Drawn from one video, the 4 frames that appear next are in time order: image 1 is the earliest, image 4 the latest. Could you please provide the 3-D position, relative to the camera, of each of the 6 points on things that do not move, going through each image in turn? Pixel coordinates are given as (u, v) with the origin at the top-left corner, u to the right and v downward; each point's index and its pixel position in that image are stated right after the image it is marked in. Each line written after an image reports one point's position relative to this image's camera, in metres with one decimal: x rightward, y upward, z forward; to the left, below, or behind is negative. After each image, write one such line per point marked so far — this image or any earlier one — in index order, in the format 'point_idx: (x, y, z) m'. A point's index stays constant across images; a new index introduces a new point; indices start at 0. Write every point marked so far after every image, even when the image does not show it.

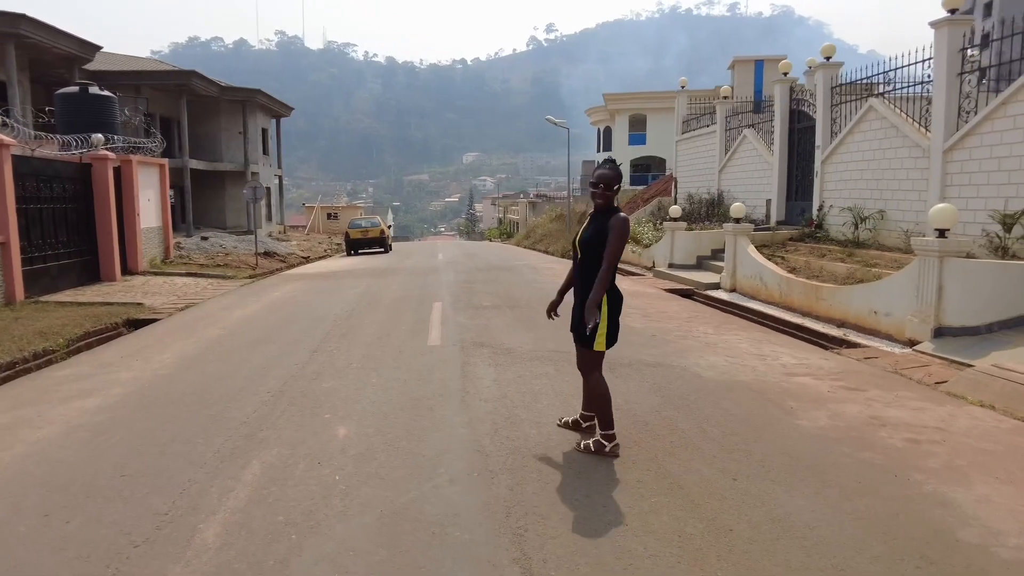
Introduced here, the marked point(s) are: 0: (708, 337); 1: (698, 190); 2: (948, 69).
0: (+2.4, -0.6, +8.2) m
1: (+5.7, +3.0, +19.9) m
2: (+6.7, +3.3, +10.0) m
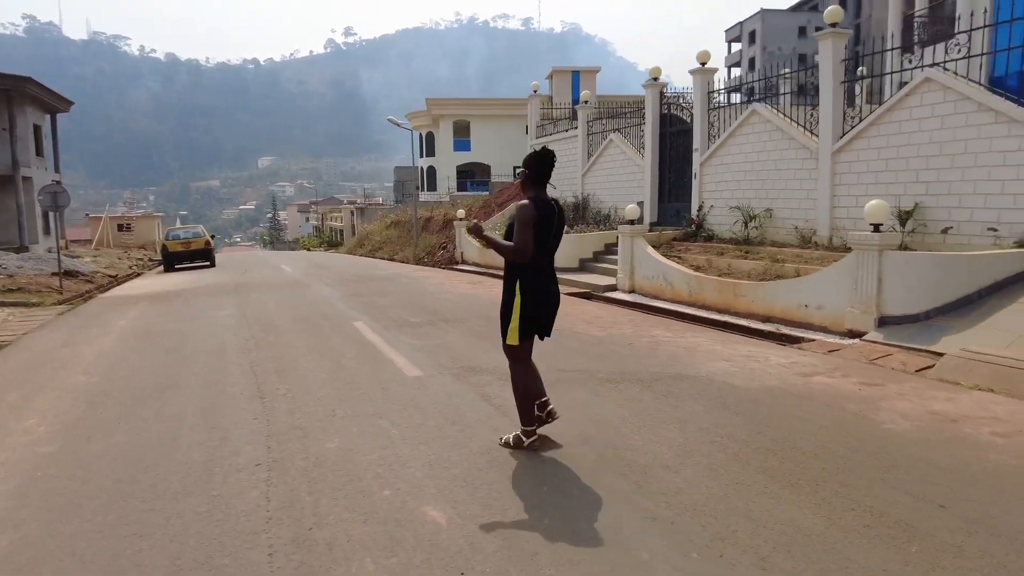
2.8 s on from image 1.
0: (+1.9, -0.6, +7.8) m
1: (+1.5, +2.9, +20.0) m
2: (+5.3, +3.5, +10.8) m
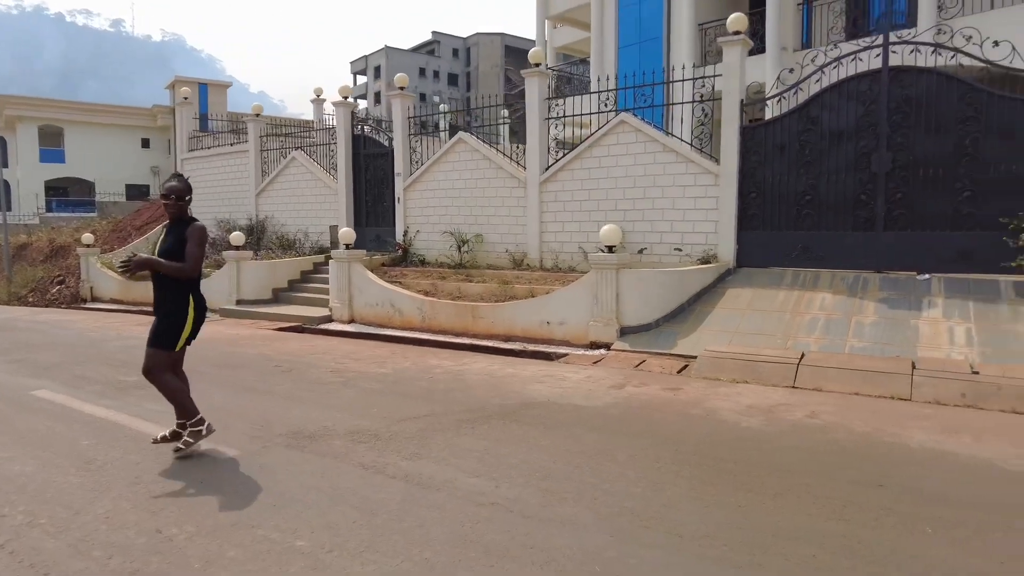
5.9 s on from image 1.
0: (-0.5, -0.9, +7.4) m
1: (-7.5, +1.9, +17.6) m
2: (+0.5, +3.2, +11.8) m
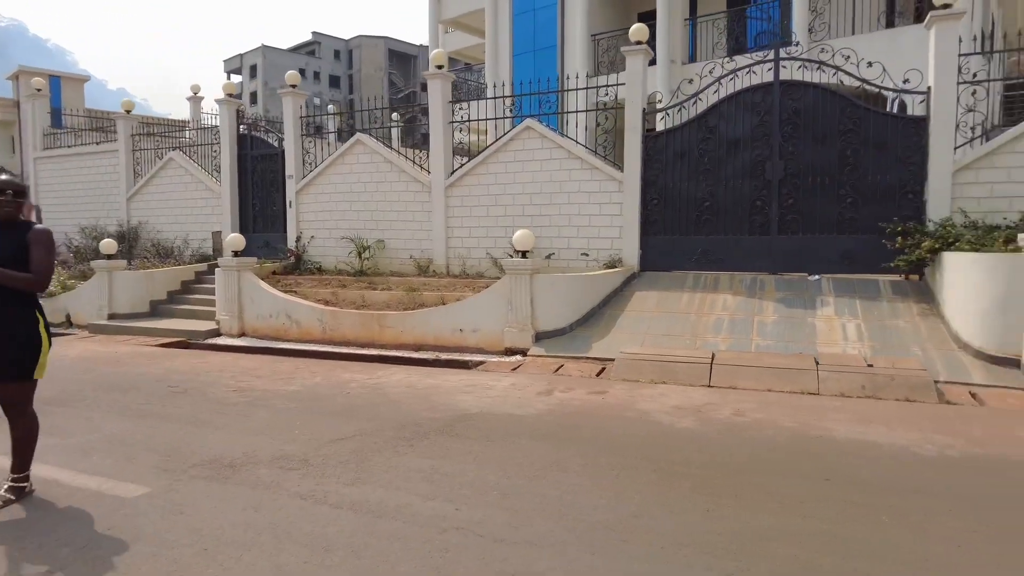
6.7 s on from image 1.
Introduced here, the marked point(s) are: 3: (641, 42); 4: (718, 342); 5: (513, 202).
0: (-1.4, -1.0, +7.0) m
1: (-10.1, +1.6, +15.9) m
2: (-1.2, +3.0, +11.6) m
3: (+2.0, +3.7, +10.0) m
4: (+2.6, -0.7, +8.2) m
5: (0.0, +1.4, +11.1) m
